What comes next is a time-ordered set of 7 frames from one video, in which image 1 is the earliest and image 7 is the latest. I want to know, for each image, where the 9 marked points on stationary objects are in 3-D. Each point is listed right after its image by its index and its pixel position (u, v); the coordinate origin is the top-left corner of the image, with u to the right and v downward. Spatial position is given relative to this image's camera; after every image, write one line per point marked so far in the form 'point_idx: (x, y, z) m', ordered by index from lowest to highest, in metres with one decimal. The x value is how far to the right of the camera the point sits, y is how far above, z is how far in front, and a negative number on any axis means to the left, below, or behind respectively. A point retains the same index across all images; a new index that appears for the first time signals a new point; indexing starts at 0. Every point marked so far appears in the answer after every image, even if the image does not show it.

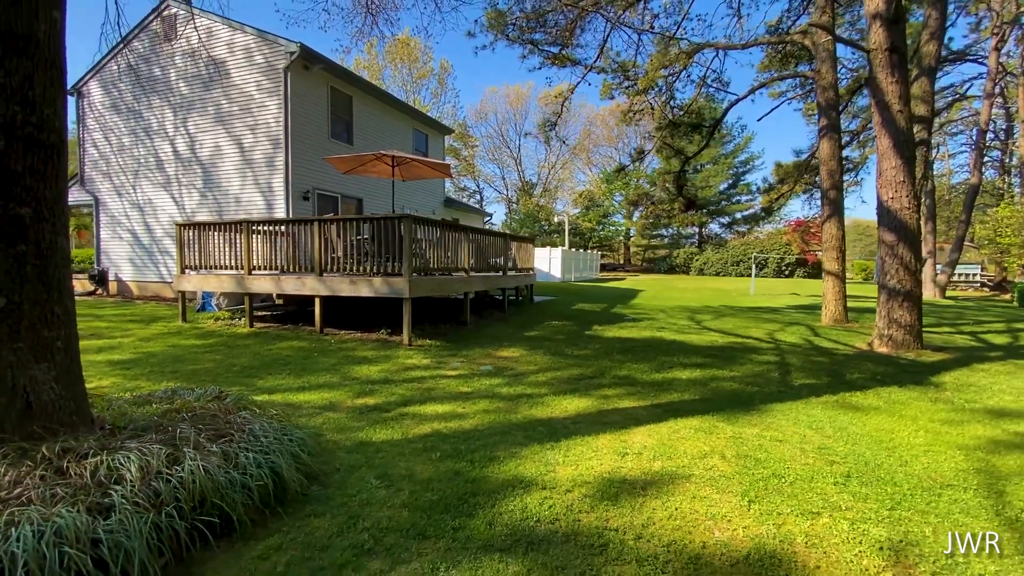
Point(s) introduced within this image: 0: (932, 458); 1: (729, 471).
0: (+2.5, -1.0, +3.1) m
1: (+1.2, -1.0, +2.9) m
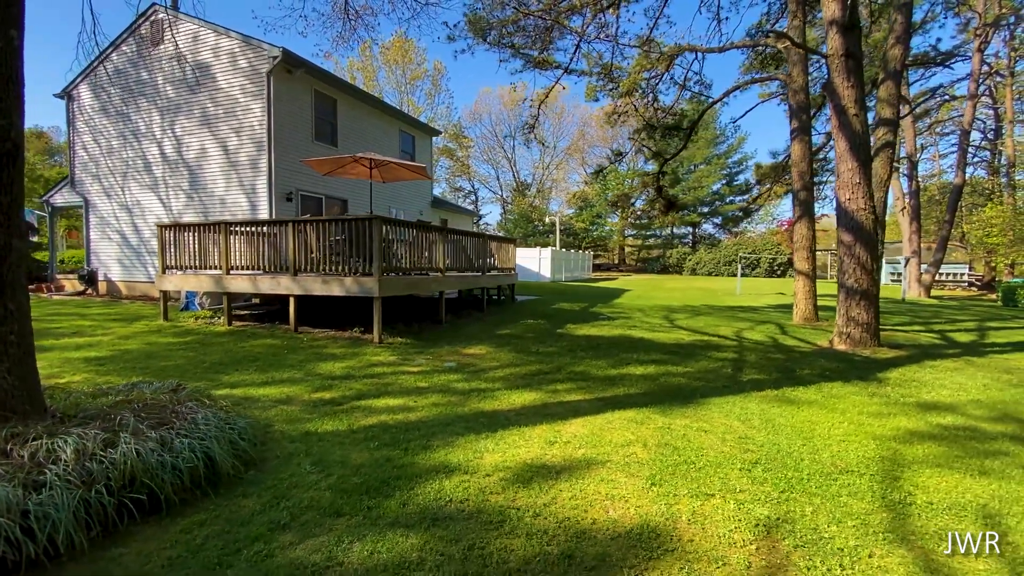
0: (+2.1, -1.0, +3.3) m
1: (+0.8, -1.0, +3.0) m
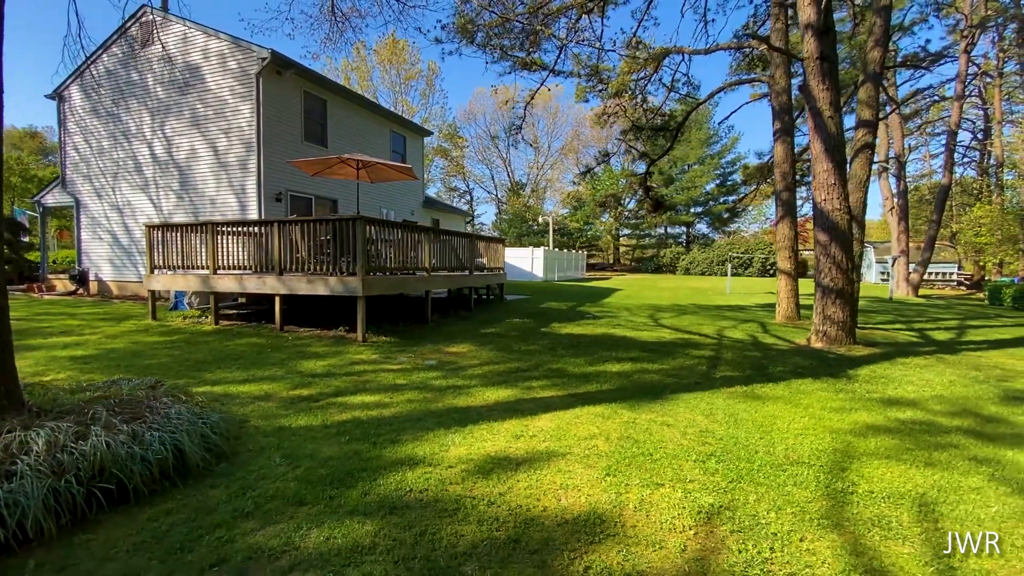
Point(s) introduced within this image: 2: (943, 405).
0: (+1.9, -1.0, +3.4) m
1: (+0.6, -1.0, +3.1) m
2: (+3.7, -1.0, +4.3) m
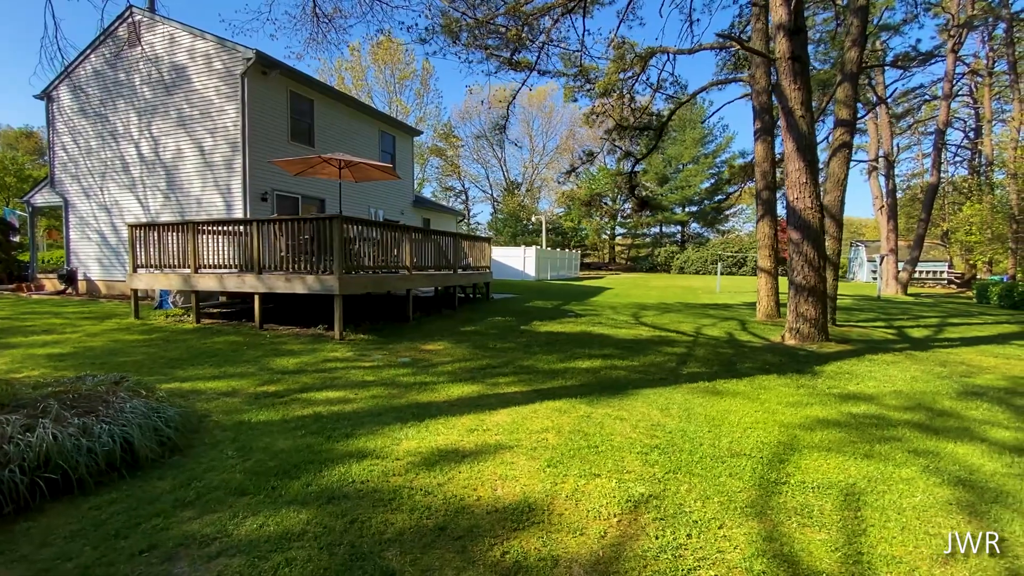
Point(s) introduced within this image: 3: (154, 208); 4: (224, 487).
0: (+1.6, -1.0, +3.5) m
1: (+0.3, -1.0, +3.2) m
2: (+3.3, -1.0, +4.4) m
3: (-7.2, +1.6, +10.3) m
4: (-1.4, -1.0, +2.6) m
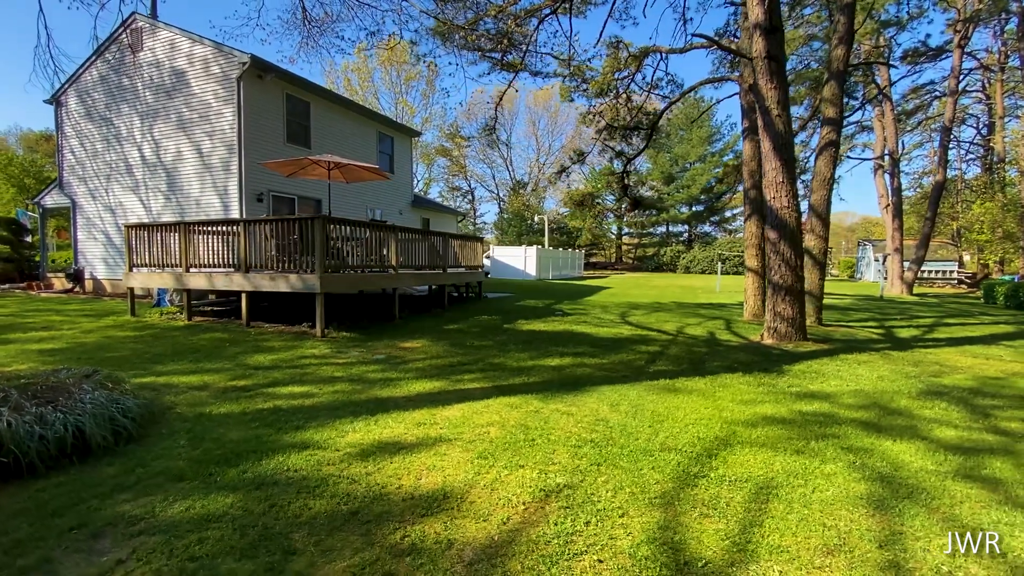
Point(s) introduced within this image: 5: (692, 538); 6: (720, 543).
0: (+1.2, -1.0, +3.6) m
1: (-0.1, -1.0, +3.3) m
2: (+3.0, -1.0, +4.4) m
3: (-7.4, +1.6, +10.6) m
4: (-1.9, -1.0, +2.7) m
5: (+0.8, -1.1, +2.2) m
6: (+0.9, -1.1, +2.1) m
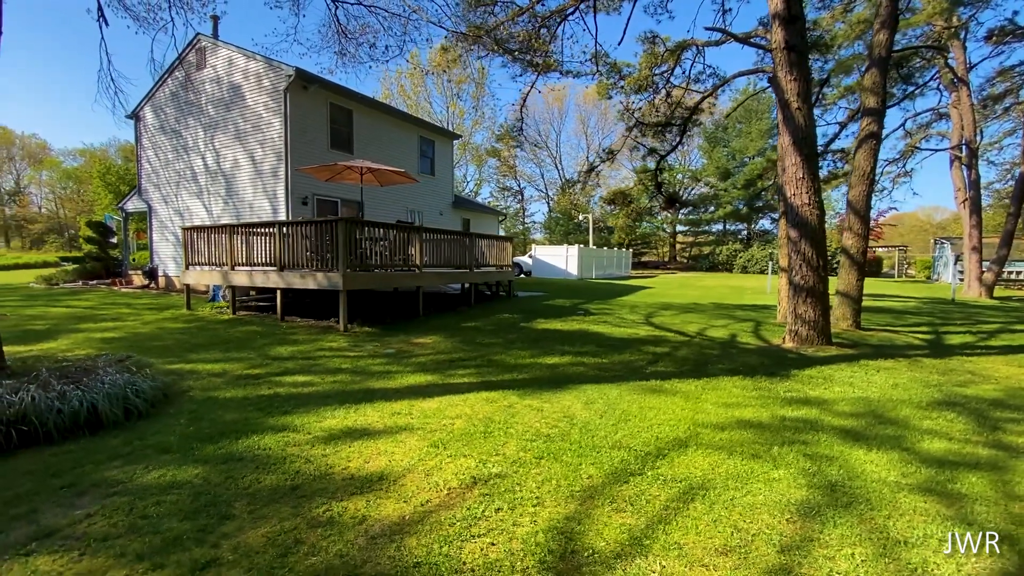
0: (+1.0, -1.0, +3.6) m
1: (-0.4, -1.0, +3.5) m
2: (+2.8, -1.0, +4.2) m
3: (-6.7, +1.7, +11.6) m
4: (-2.2, -1.0, +3.1) m
5: (+0.4, -1.1, +2.3) m
6: (+0.5, -1.1, +2.2) m
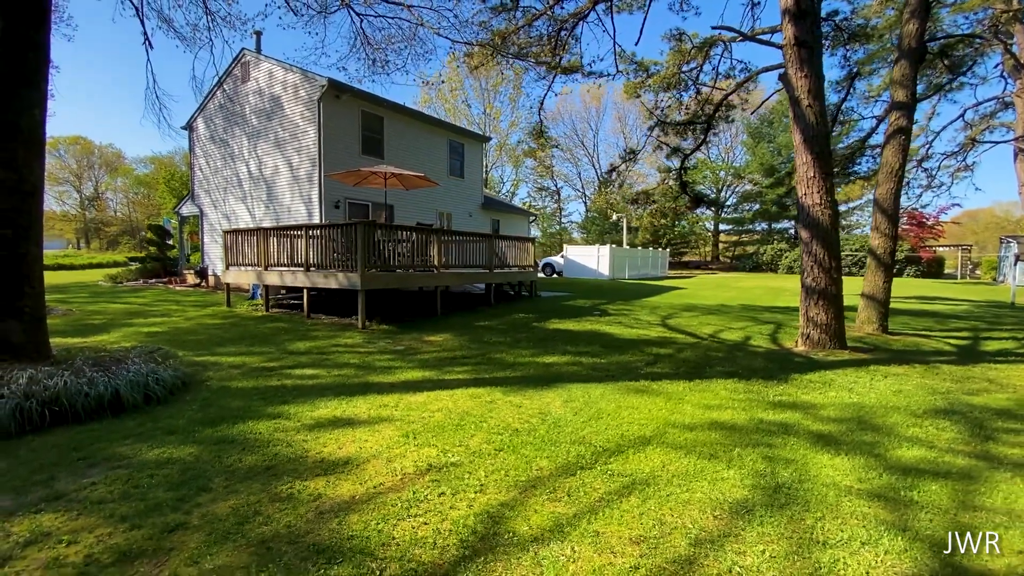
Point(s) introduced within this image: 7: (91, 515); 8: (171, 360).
0: (+0.8, -1.0, +3.7) m
1: (-0.6, -1.0, +3.7) m
2: (+2.7, -1.0, +4.2) m
3: (-6.1, +1.7, +12.3) m
4: (-2.4, -1.0, +3.5) m
5: (+0.1, -1.1, +2.4) m
6: (+0.1, -1.1, +2.4) m
7: (-2.0, -1.1, +2.4) m
8: (-3.3, -0.7, +4.8) m
